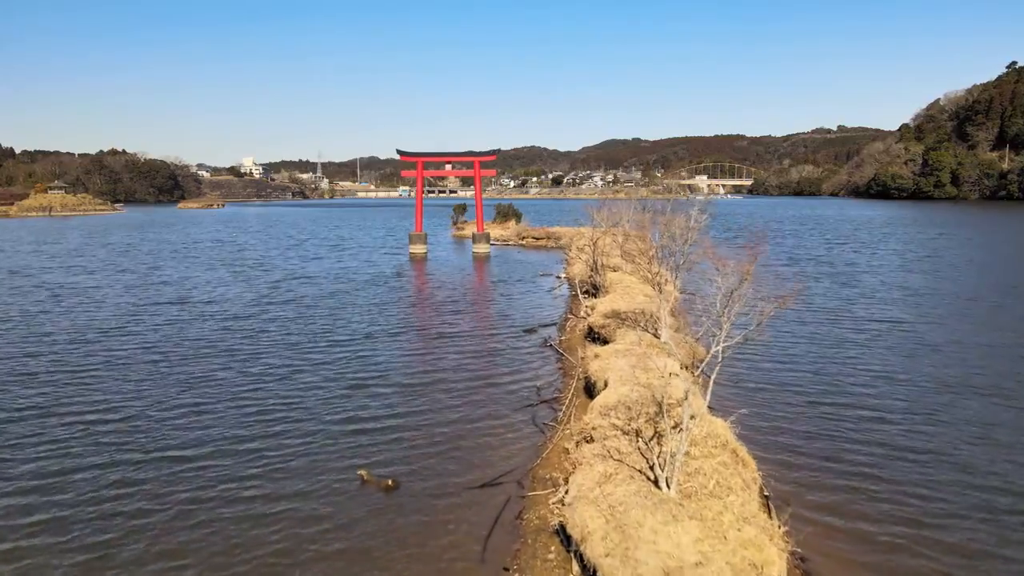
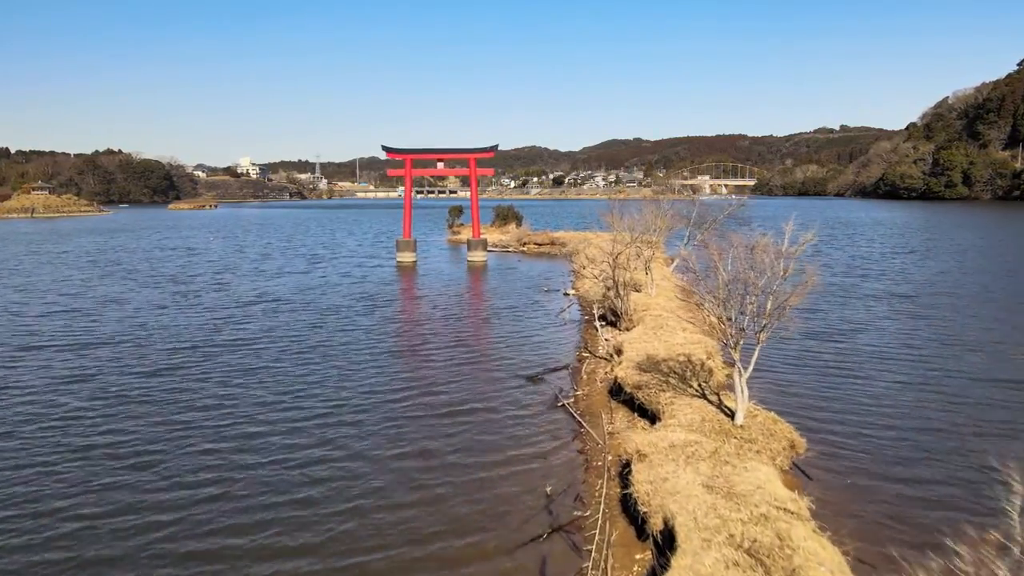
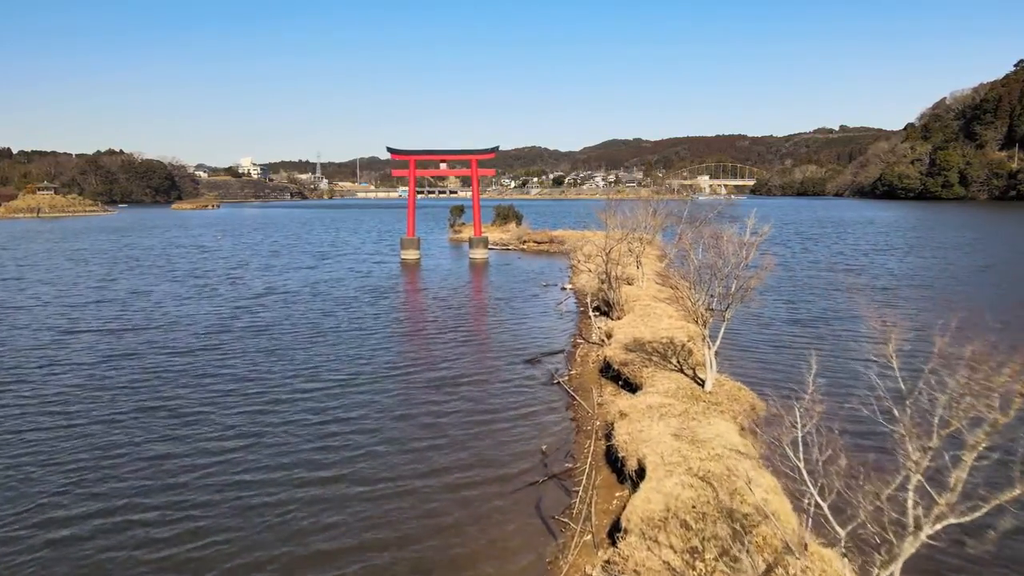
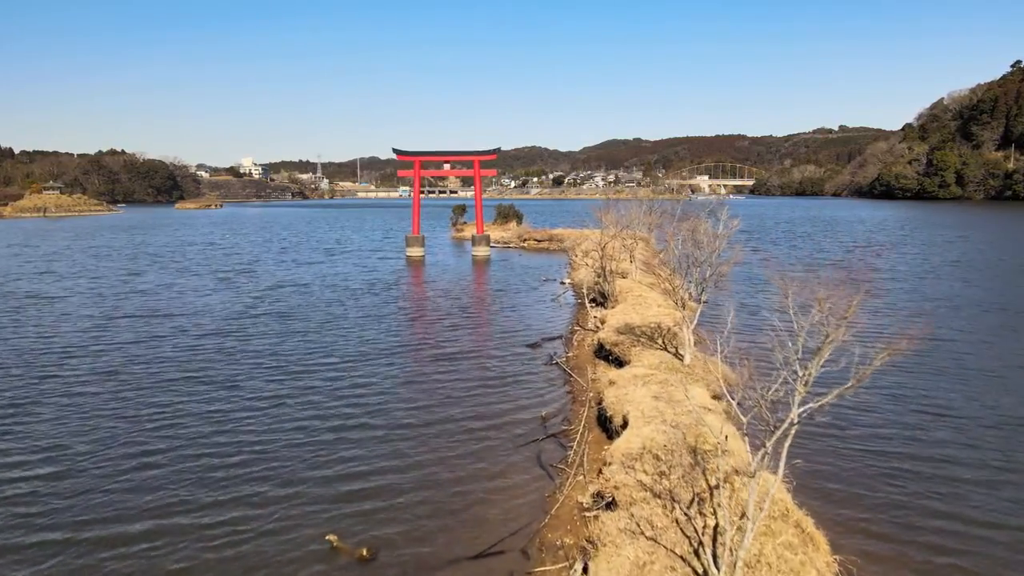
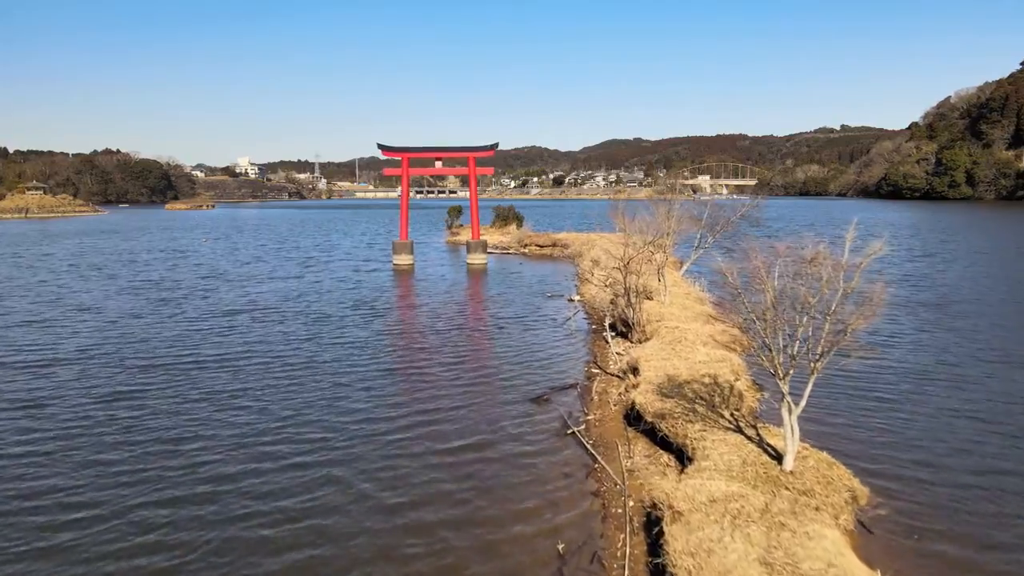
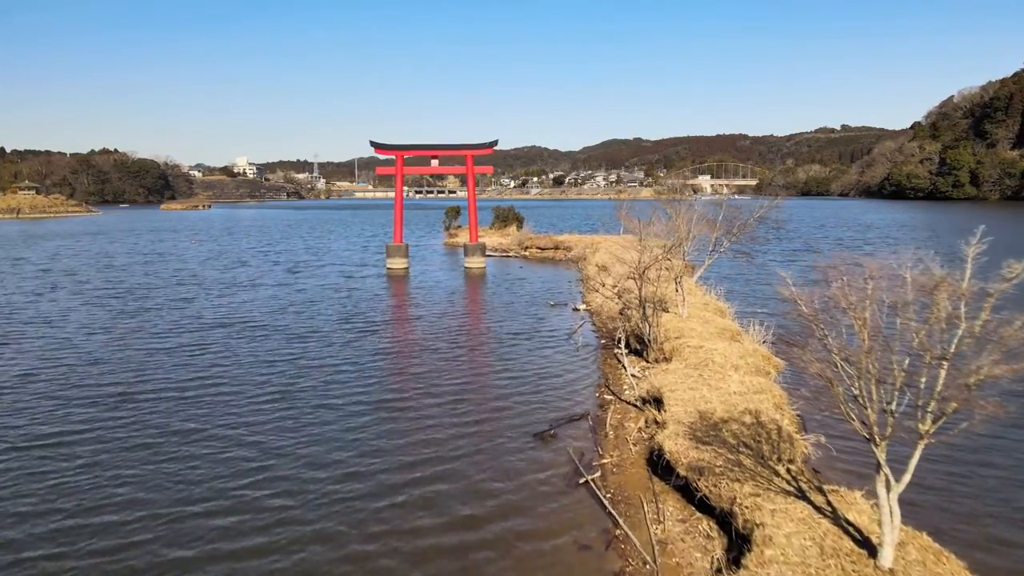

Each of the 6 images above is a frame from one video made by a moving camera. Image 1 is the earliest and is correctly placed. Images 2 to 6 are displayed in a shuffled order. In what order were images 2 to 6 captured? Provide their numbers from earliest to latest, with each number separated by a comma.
4, 3, 2, 5, 6
